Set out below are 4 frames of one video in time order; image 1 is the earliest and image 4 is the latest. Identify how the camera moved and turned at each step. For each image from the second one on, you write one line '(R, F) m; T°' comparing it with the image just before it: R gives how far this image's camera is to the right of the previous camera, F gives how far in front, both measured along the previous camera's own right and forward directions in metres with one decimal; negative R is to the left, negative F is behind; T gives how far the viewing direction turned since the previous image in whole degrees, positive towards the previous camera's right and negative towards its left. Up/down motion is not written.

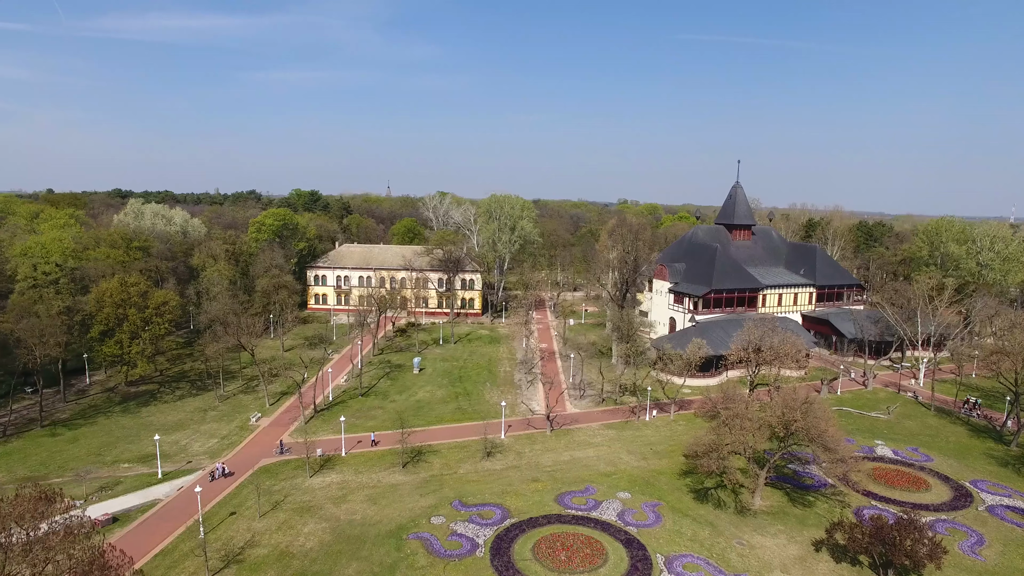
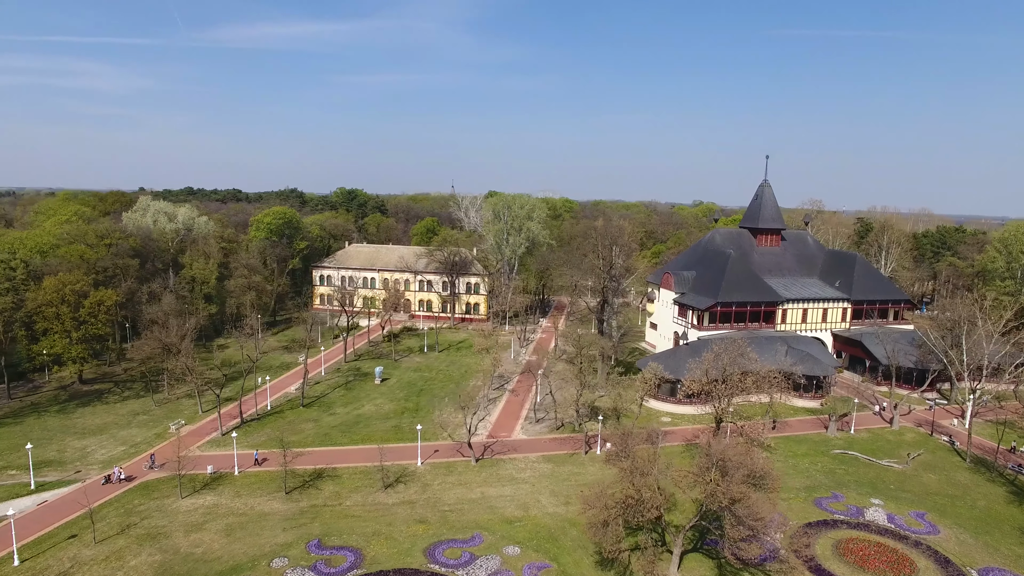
(+9.7, +5.0) m; -8°
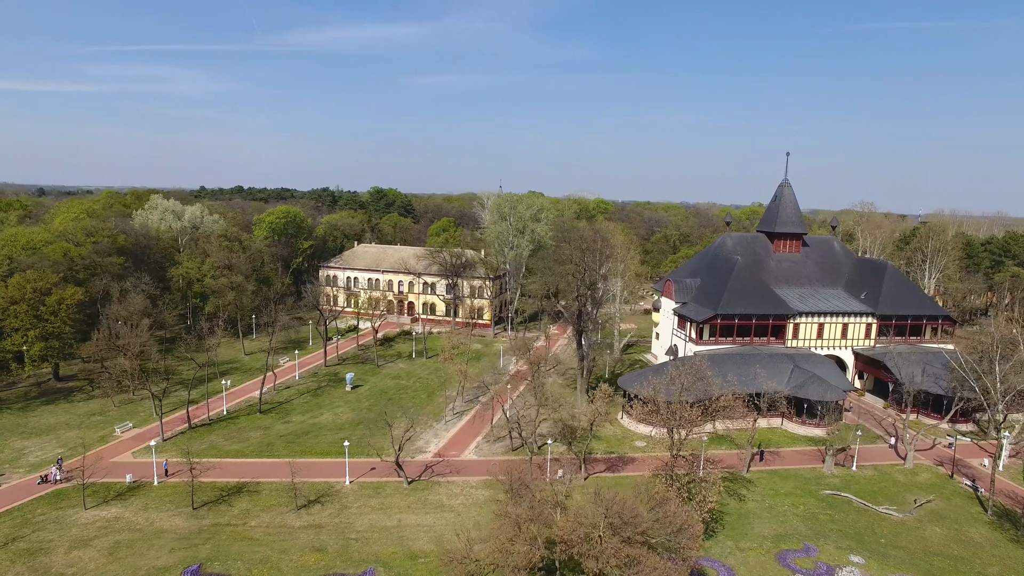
(+7.0, +3.4) m; -6°
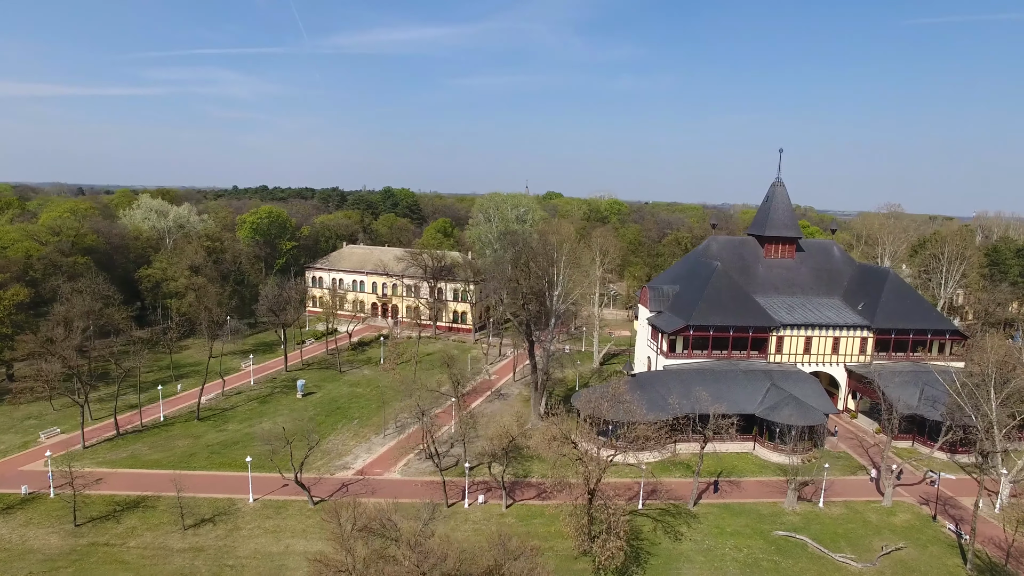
(+6.6, +3.1) m; -4°
